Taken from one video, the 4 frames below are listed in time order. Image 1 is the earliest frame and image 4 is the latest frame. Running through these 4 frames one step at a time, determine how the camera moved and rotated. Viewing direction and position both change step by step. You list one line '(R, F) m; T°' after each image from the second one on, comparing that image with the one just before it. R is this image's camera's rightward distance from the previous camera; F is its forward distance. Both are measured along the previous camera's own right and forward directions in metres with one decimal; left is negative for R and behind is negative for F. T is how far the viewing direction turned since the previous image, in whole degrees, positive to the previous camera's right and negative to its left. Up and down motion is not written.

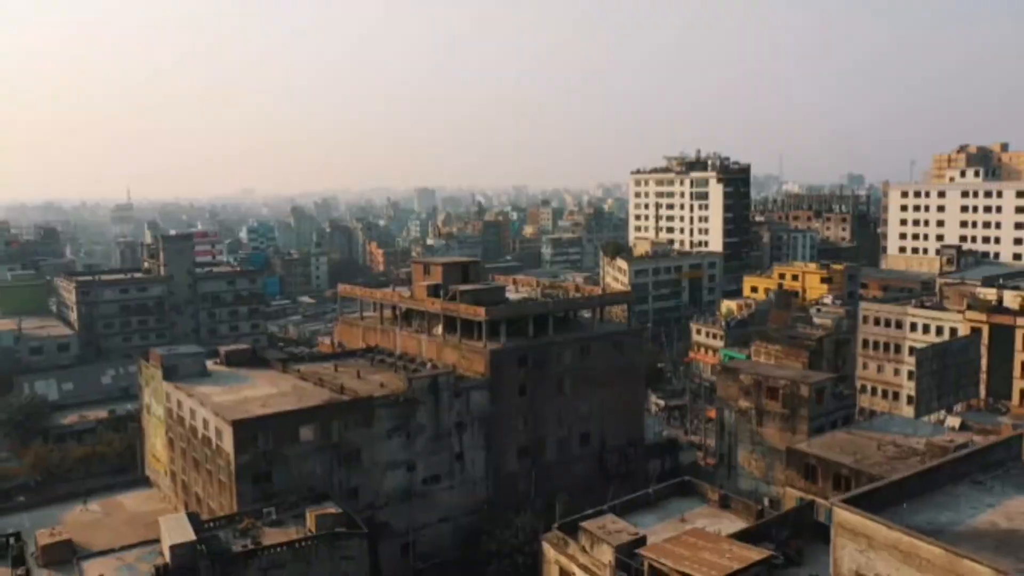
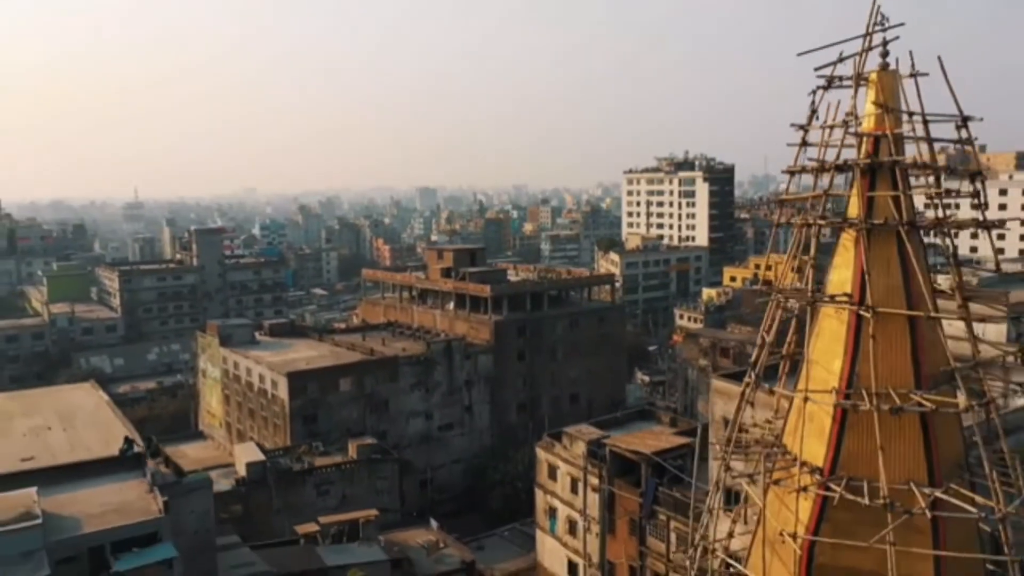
(0.0, -6.2) m; 0°
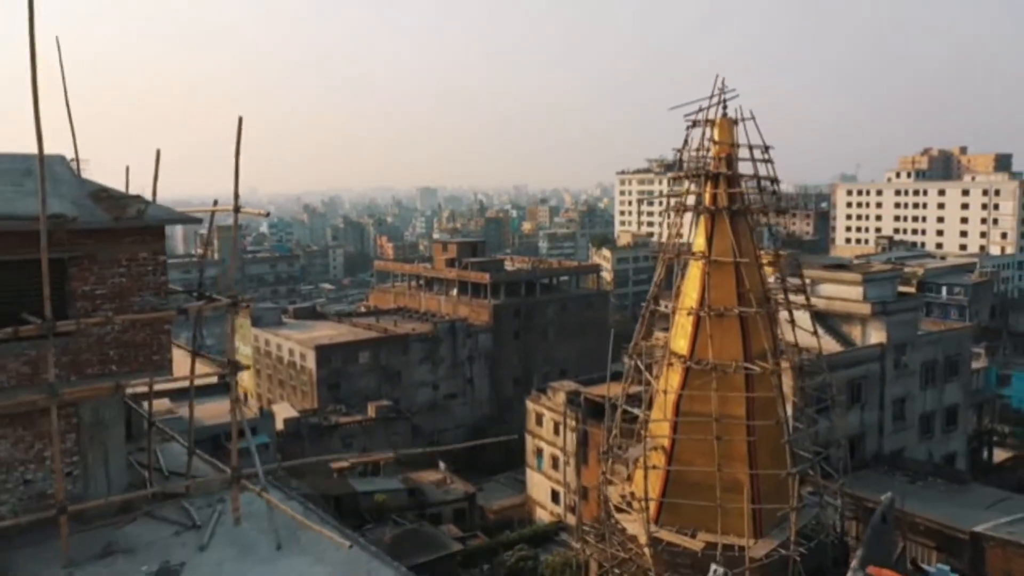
(+0.2, -5.3) m; 0°
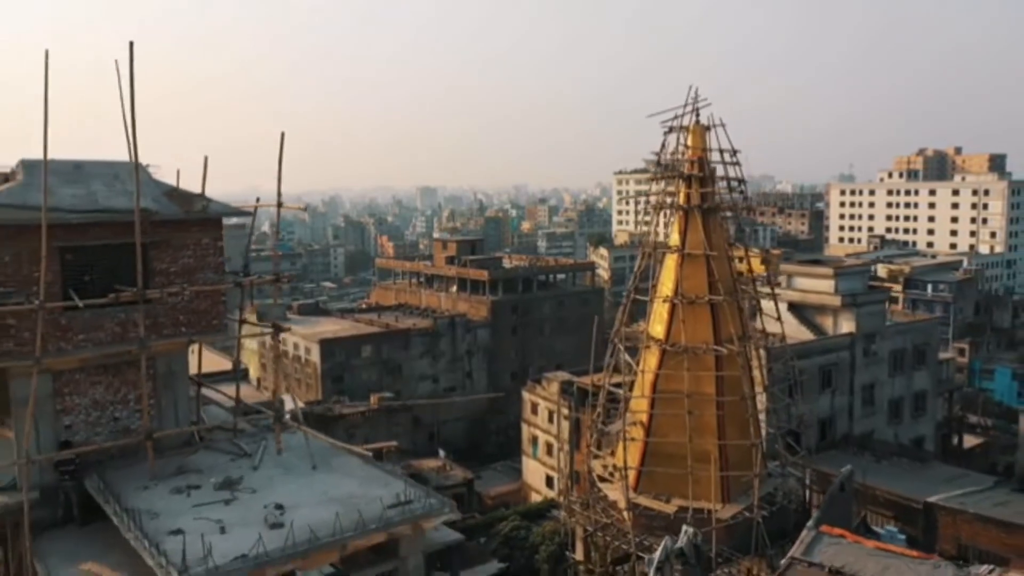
(+0.1, -1.4) m; 0°
